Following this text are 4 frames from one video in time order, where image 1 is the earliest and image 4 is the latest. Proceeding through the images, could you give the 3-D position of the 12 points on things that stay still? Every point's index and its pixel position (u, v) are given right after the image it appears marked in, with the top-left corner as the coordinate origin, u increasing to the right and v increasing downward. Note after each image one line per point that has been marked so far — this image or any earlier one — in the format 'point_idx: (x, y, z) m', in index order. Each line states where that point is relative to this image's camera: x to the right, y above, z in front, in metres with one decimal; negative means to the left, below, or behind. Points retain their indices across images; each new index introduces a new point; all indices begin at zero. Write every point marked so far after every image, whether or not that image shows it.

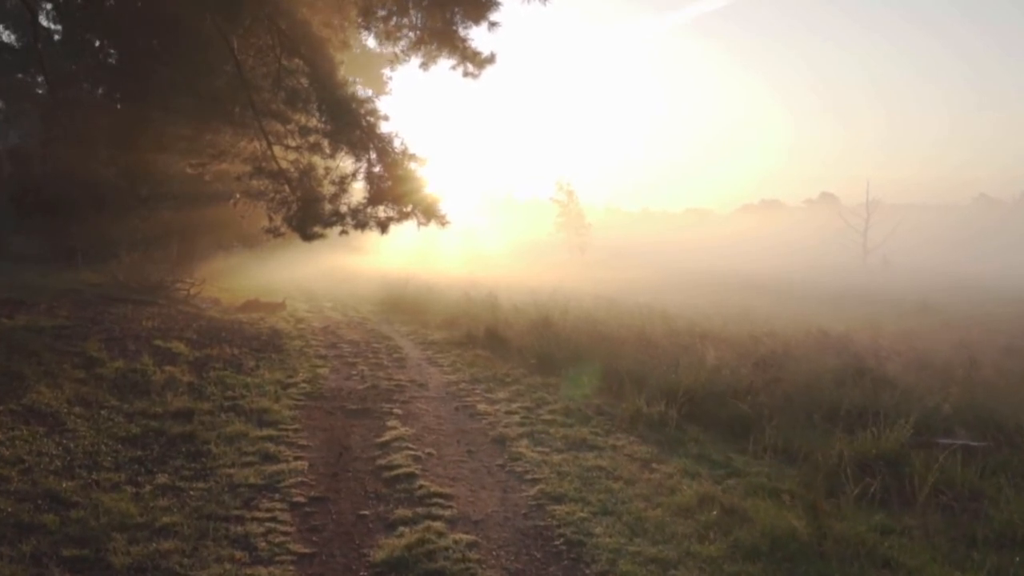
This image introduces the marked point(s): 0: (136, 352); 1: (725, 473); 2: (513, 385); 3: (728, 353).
0: (-5.8, -1.0, +11.6) m
1: (+2.1, -1.9, +7.5) m
2: (0.0, -1.5, +11.7) m
3: (+4.1, -1.2, +14.2) m
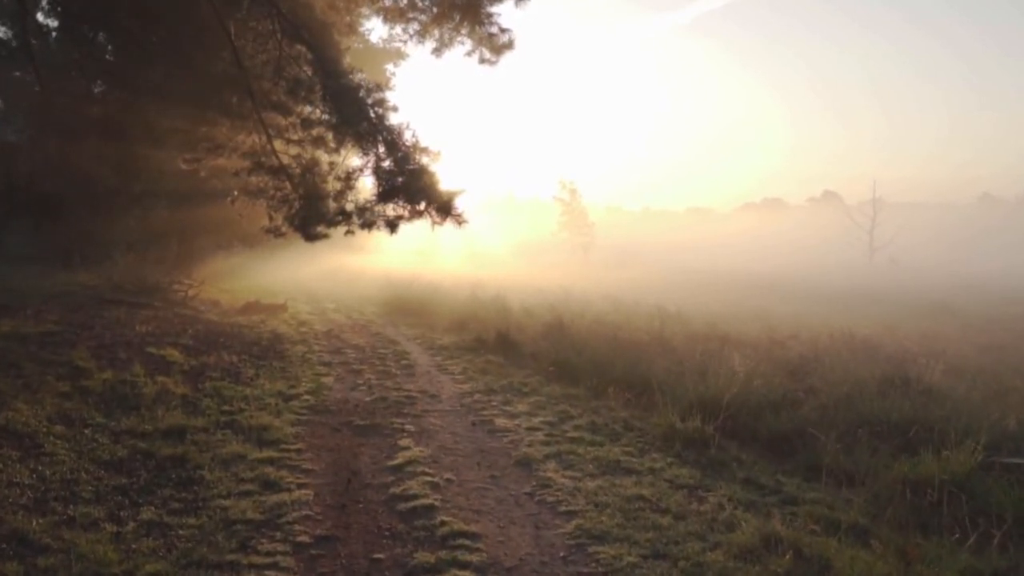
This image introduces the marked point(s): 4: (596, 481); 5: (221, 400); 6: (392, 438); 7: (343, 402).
0: (-5.5, -1.0, +10.8) m
1: (+2.4, -1.9, +6.7) m
2: (+0.3, -1.6, +10.9) m
3: (+4.3, -1.3, +13.4) m
4: (+0.8, -1.8, +6.9) m
5: (-3.7, -1.4, +9.6) m
6: (-1.3, -1.7, +8.4) m
7: (-2.3, -1.6, +10.3) m
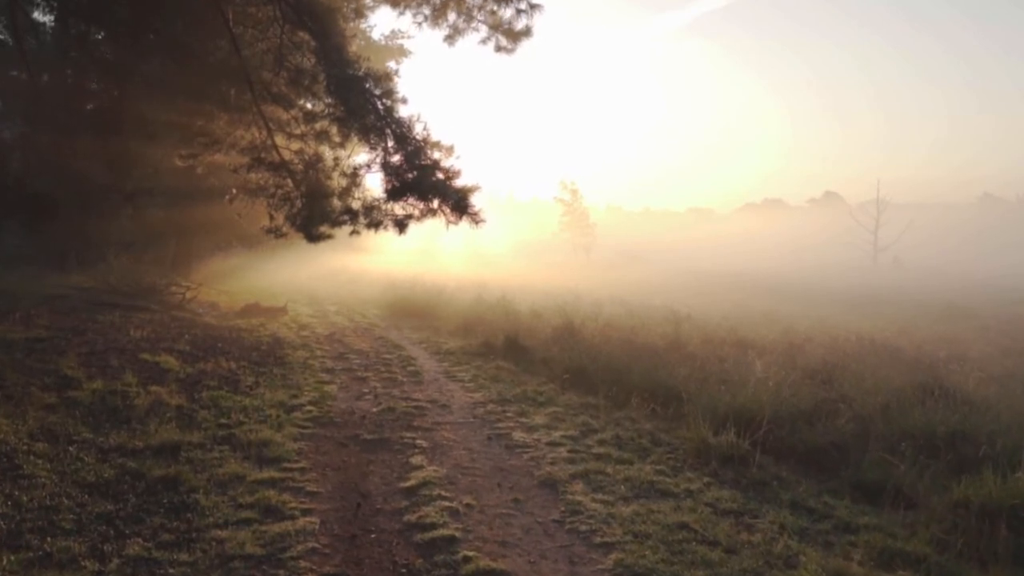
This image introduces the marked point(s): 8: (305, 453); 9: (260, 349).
0: (-5.3, -1.1, +10.2) m
1: (+2.6, -2.0, +6.1) m
2: (+0.5, -1.6, +10.2) m
3: (+4.5, -1.3, +12.8) m
4: (+1.0, -1.8, +6.2) m
5: (-3.5, -1.5, +9.0) m
6: (-1.1, -1.7, +7.8) m
7: (-2.1, -1.6, +9.7) m
8: (-2.1, -1.7, +7.8) m
9: (-4.6, -1.1, +13.7) m
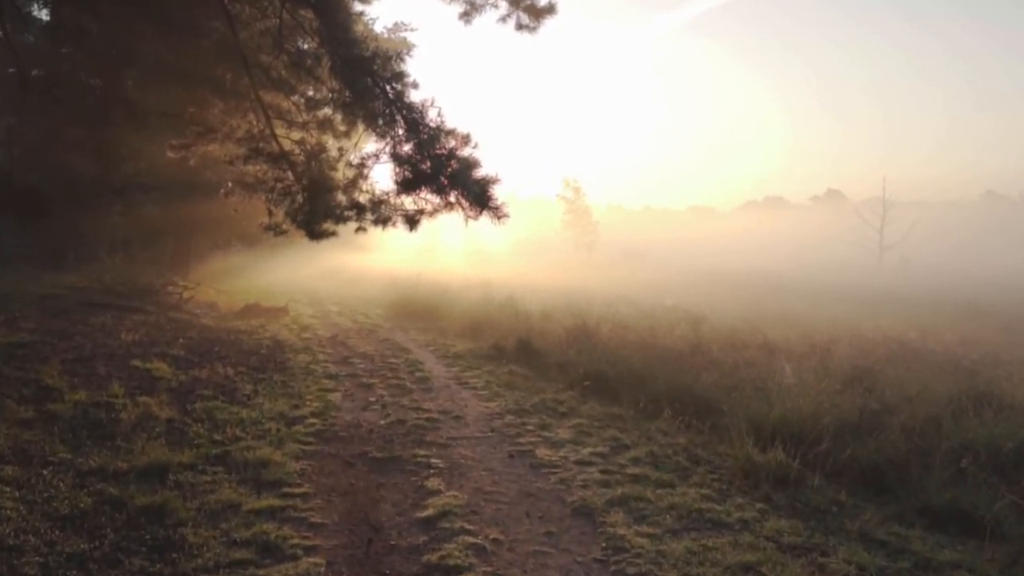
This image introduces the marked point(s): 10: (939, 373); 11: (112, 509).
0: (-5.1, -1.1, +9.4) m
1: (+2.8, -2.0, +5.3) m
2: (+0.7, -1.6, +9.4) m
3: (+4.8, -1.3, +12.0) m
4: (+1.2, -1.8, +5.4) m
5: (-3.2, -1.5, +8.2) m
6: (-0.9, -1.7, +7.0) m
7: (-1.8, -1.6, +8.9) m
8: (-1.9, -1.7, +7.0) m
9: (-4.3, -1.1, +13.0) m
10: (+7.5, -1.5, +13.1) m
11: (-3.0, -1.7, +5.7) m
